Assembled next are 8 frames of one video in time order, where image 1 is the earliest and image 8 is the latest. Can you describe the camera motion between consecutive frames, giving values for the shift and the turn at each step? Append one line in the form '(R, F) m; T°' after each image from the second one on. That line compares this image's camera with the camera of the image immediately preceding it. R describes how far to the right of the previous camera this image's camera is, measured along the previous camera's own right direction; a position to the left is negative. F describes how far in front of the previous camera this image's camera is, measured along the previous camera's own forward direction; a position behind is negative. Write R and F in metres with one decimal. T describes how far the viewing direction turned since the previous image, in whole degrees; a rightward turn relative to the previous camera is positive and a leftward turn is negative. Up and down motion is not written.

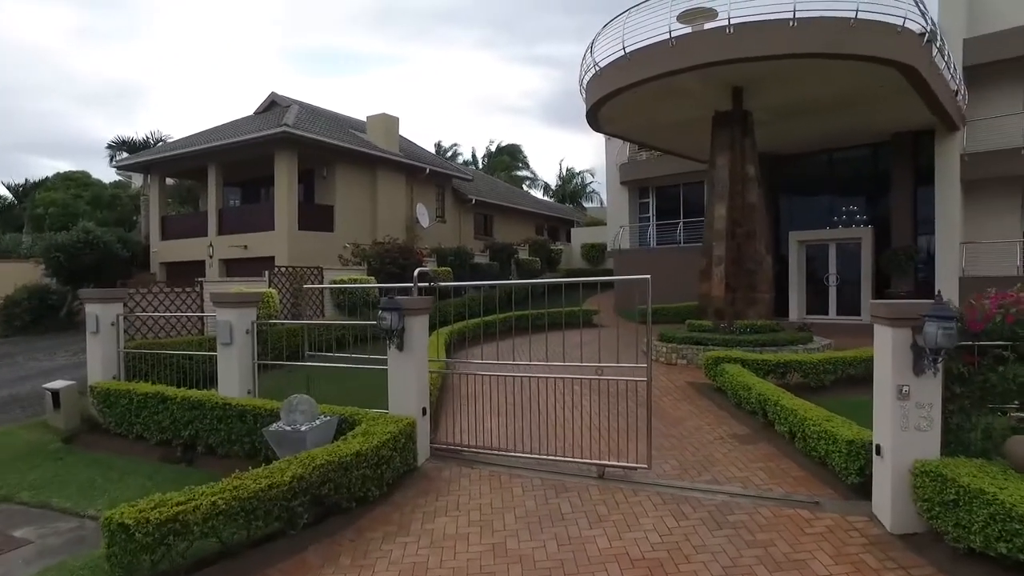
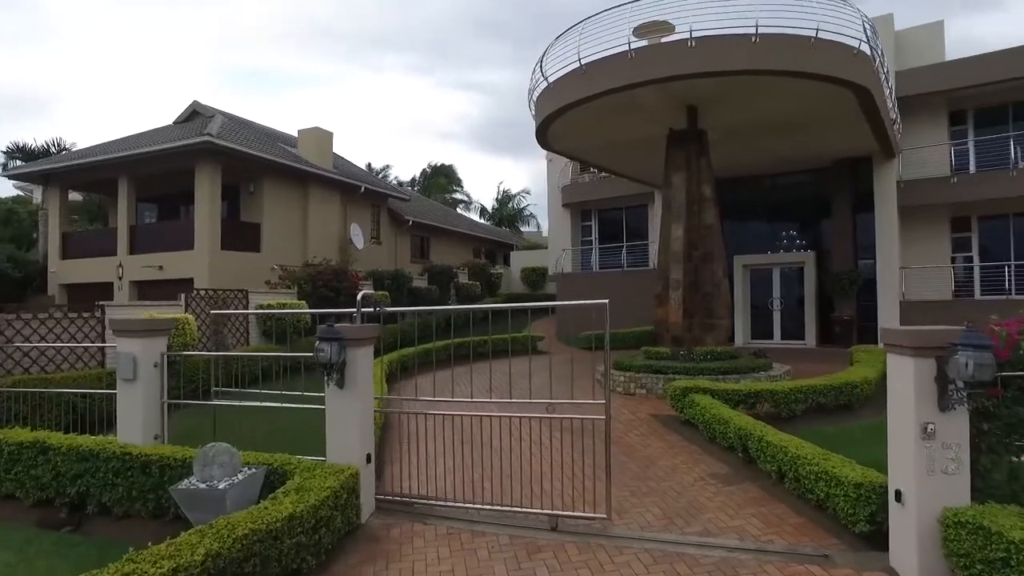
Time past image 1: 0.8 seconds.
(-0.2, +0.8) m; +6°
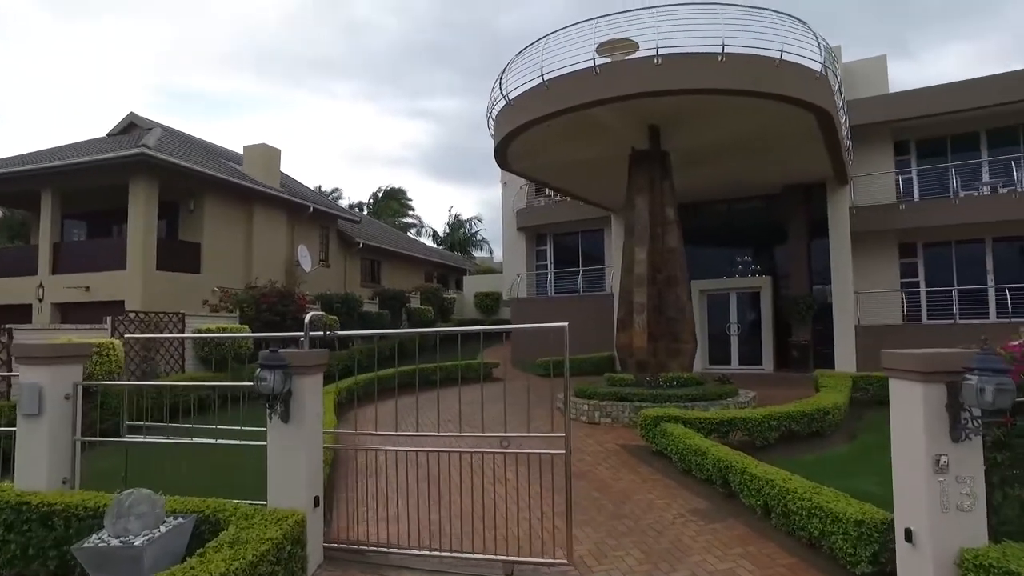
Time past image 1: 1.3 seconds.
(-0.1, +0.5) m; +4°
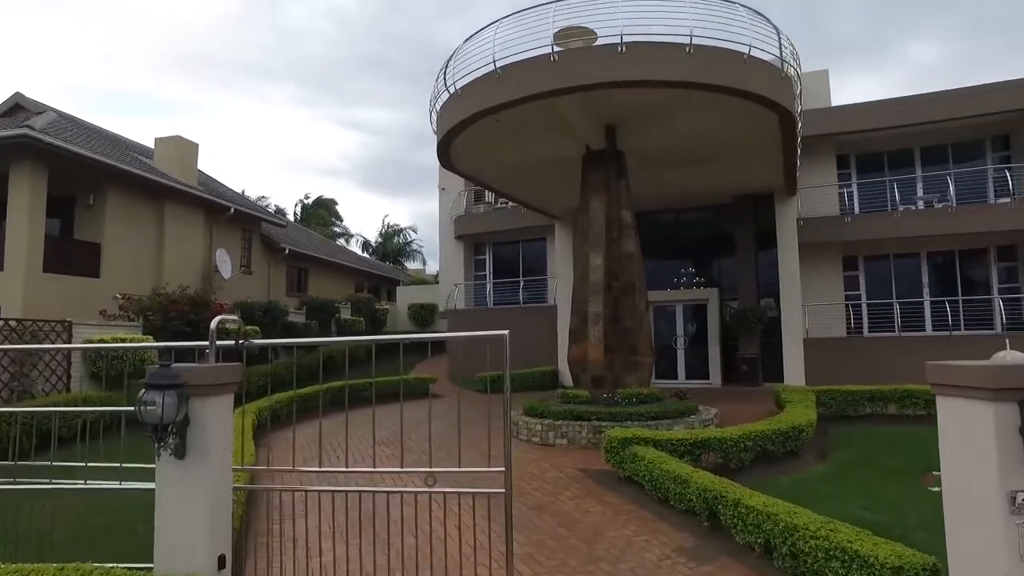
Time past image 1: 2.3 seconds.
(-0.2, +1.0) m; +6°
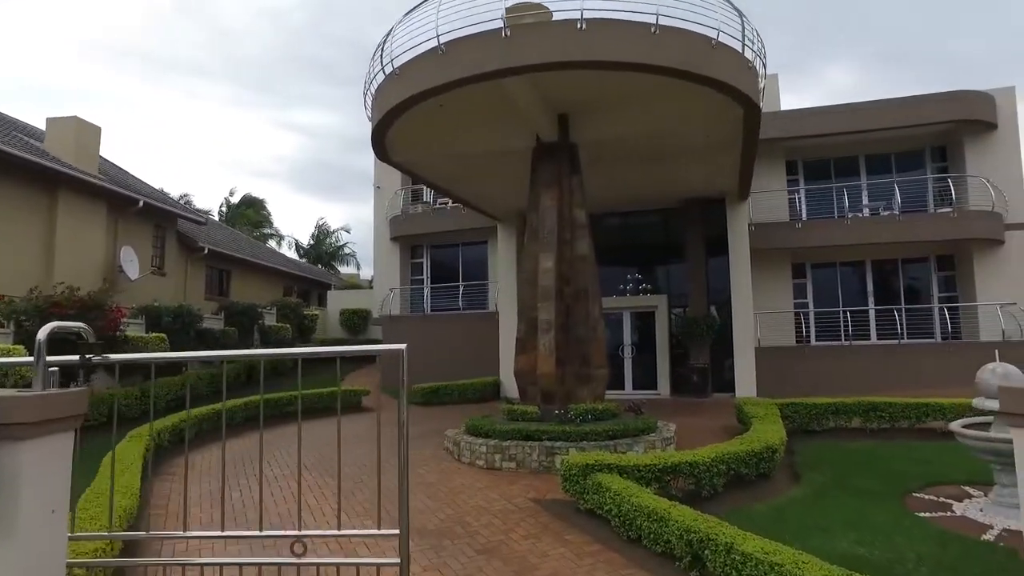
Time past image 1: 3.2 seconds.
(-0.1, +1.0) m; +6°
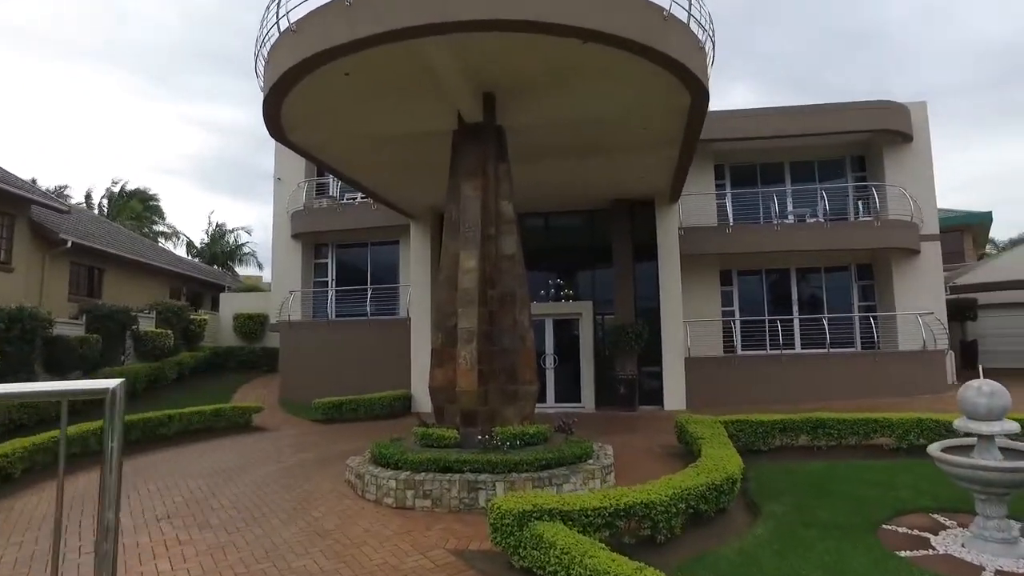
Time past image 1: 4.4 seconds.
(-0.1, +1.3) m; +8°
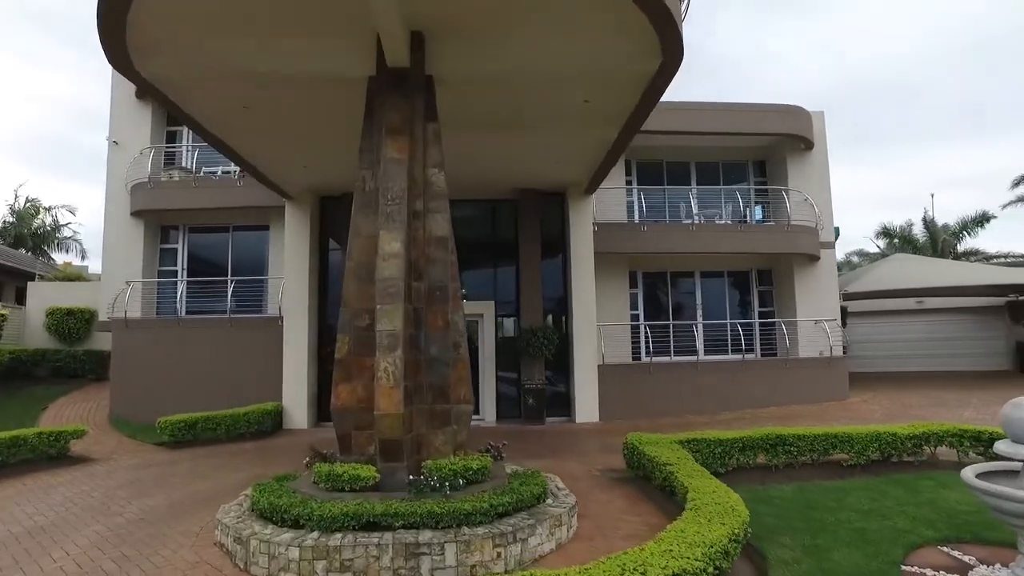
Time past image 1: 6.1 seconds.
(-0.7, +1.7) m; +13°
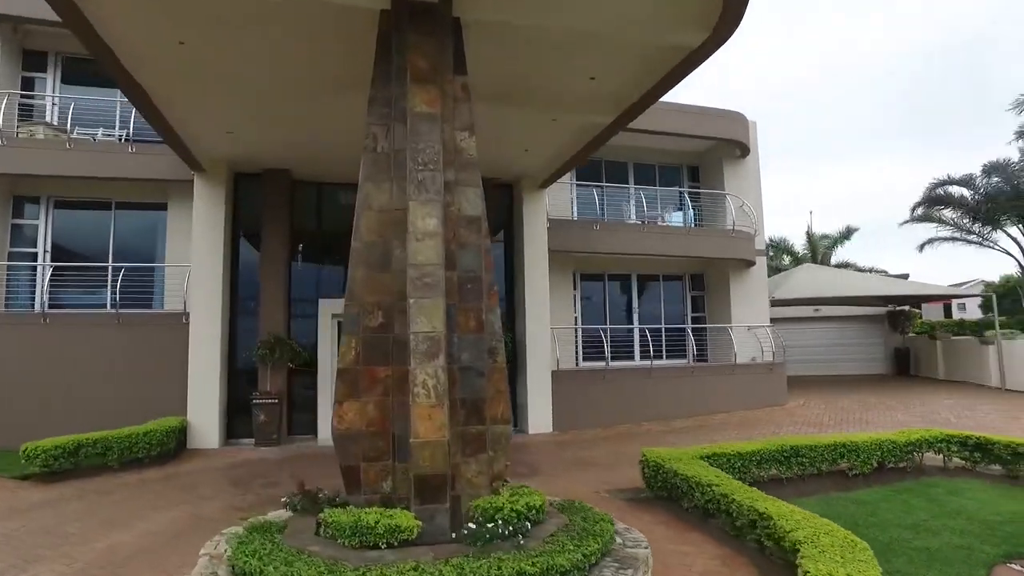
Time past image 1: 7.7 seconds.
(-1.5, +1.3) m; +12°
